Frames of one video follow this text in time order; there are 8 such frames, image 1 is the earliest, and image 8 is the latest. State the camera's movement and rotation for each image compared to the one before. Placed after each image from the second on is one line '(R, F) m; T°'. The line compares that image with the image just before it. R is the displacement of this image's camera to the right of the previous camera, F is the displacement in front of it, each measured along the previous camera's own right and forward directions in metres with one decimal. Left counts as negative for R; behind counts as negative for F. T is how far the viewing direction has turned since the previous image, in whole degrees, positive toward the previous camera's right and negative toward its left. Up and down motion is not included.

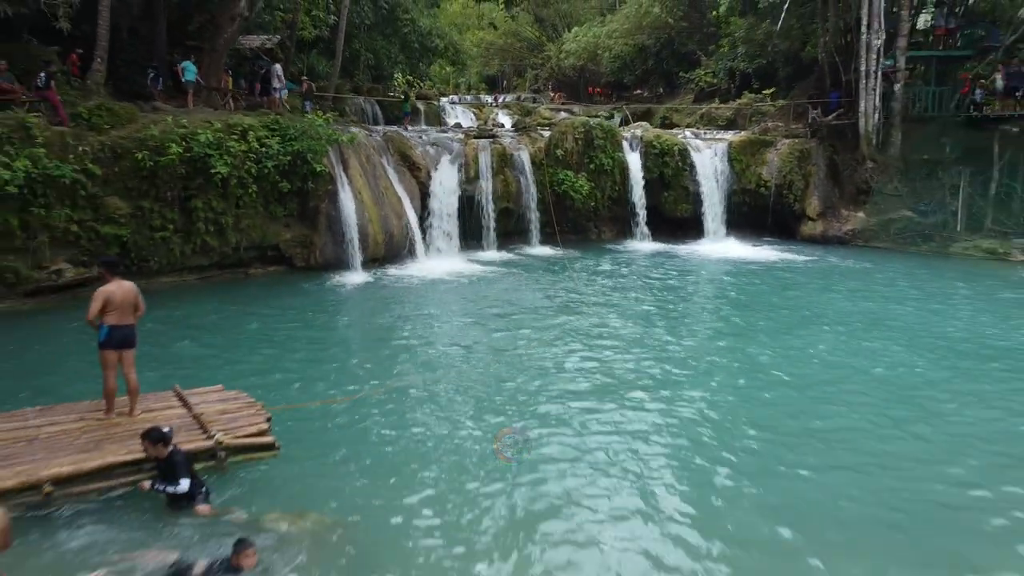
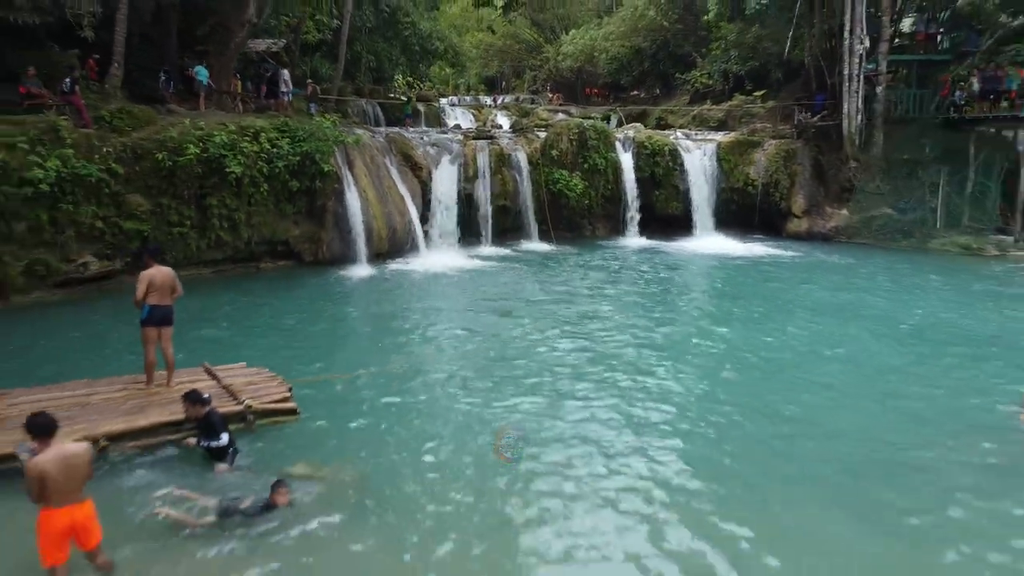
(+0.1, -0.8) m; 0°
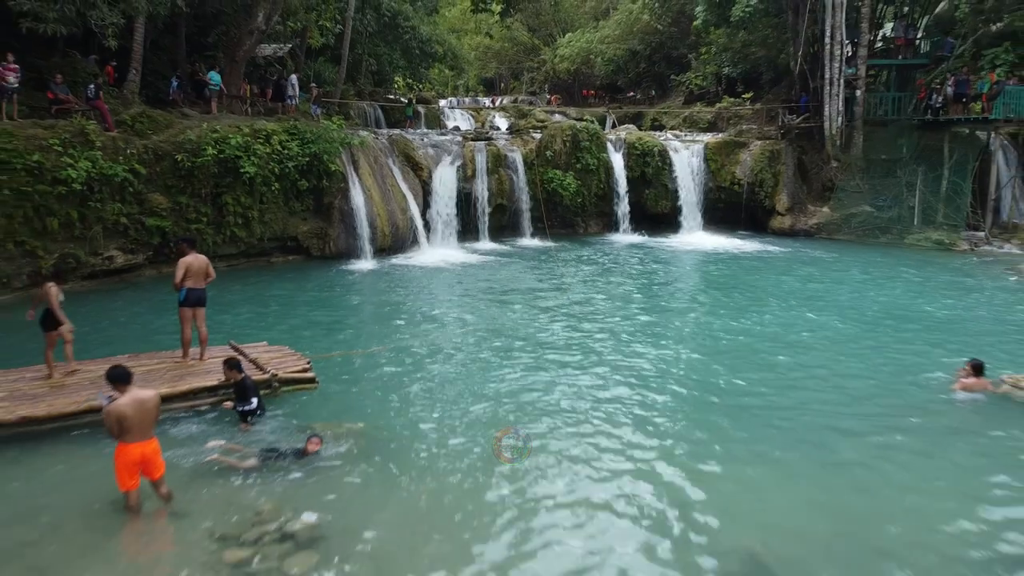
(+0.1, -1.0) m; 0°
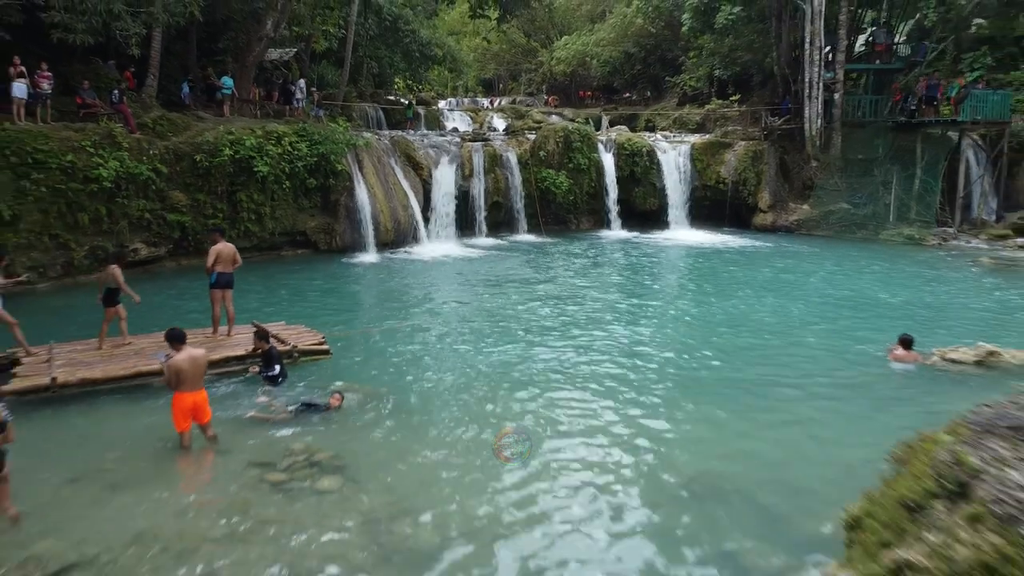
(+0.1, -1.1) m; 0°
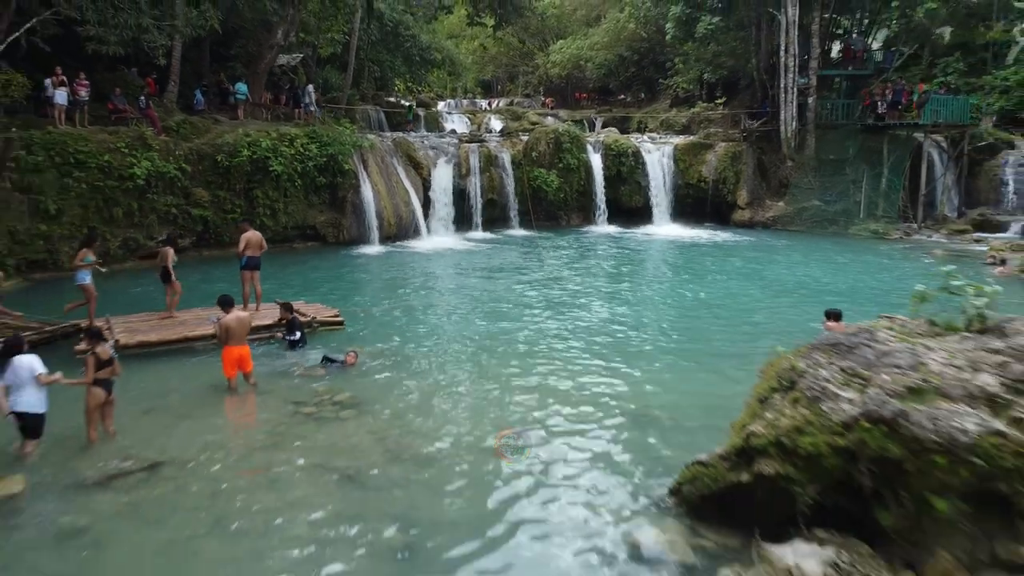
(+0.2, -1.5) m; 0°
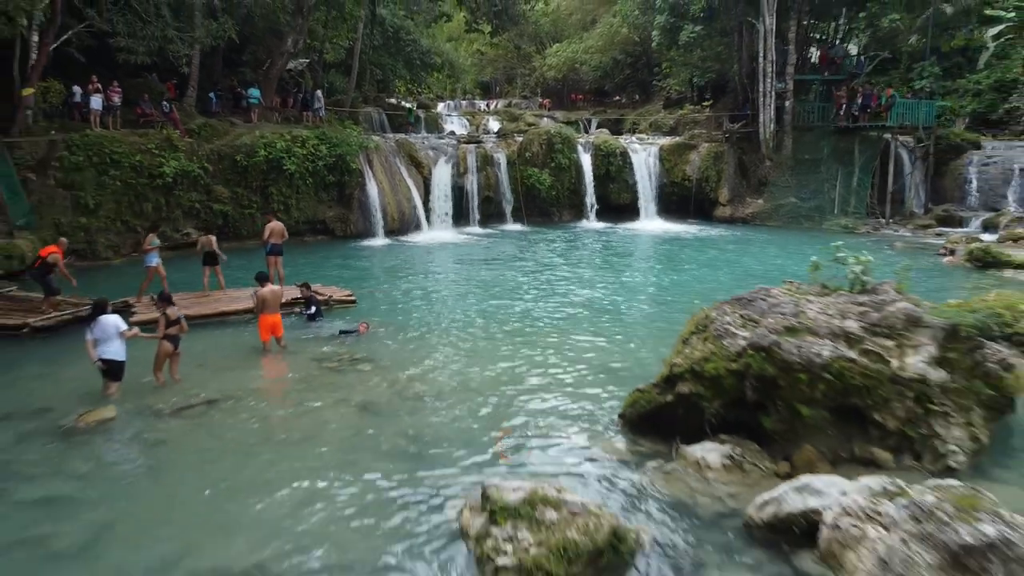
(+0.2, -1.5) m; 0°
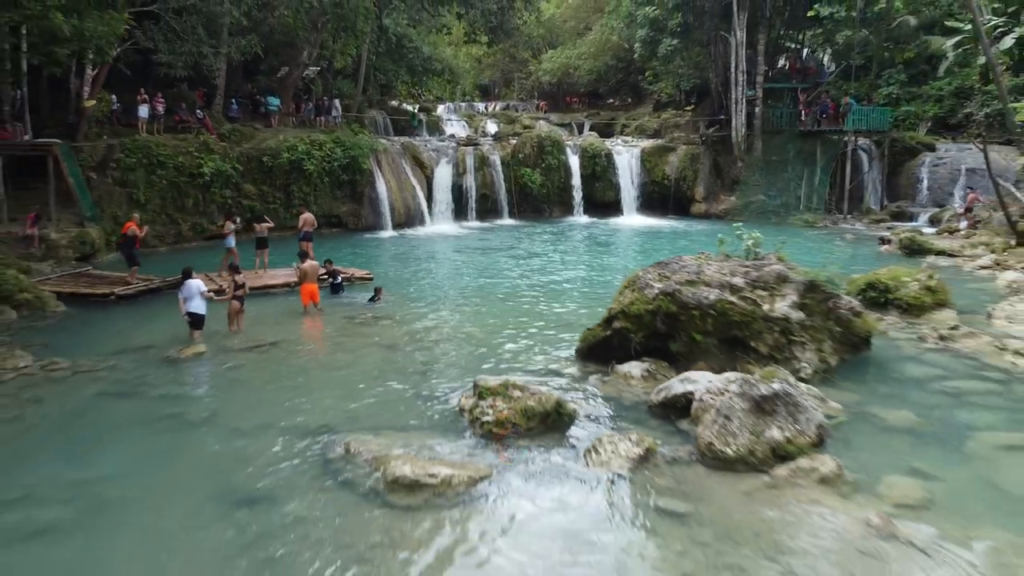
(+0.2, -2.5) m; 0°
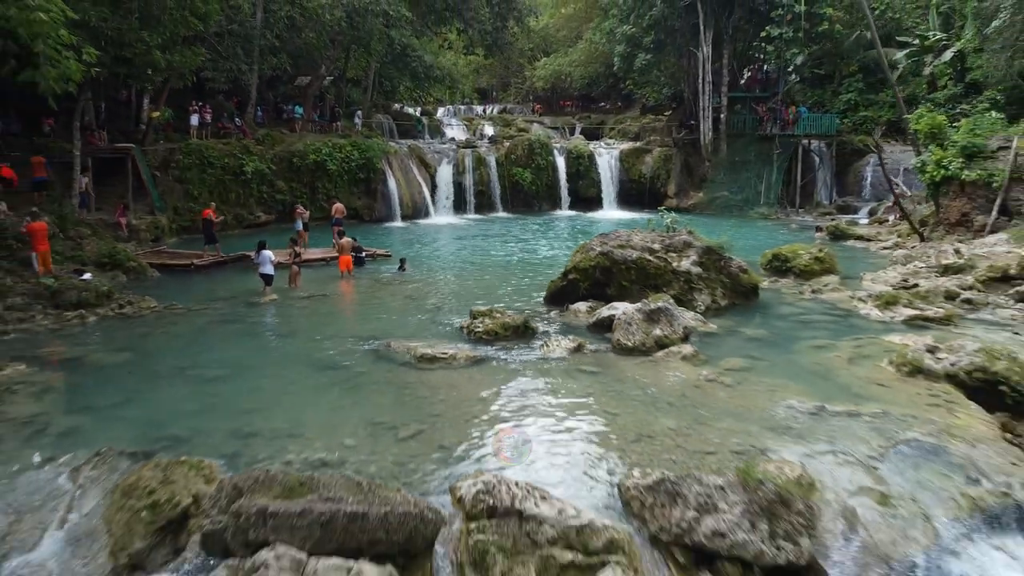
(+0.3, -3.6) m; 0°
